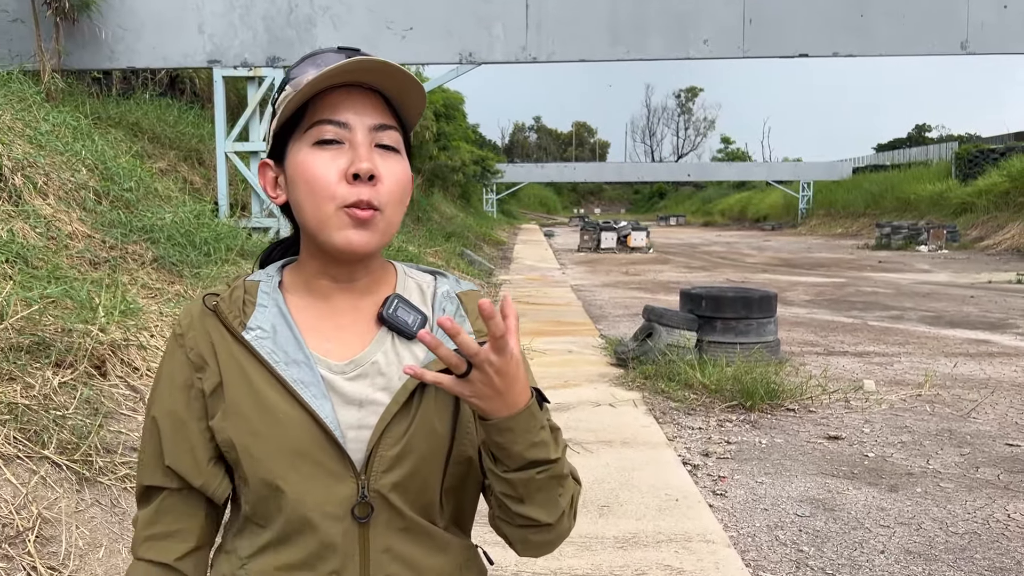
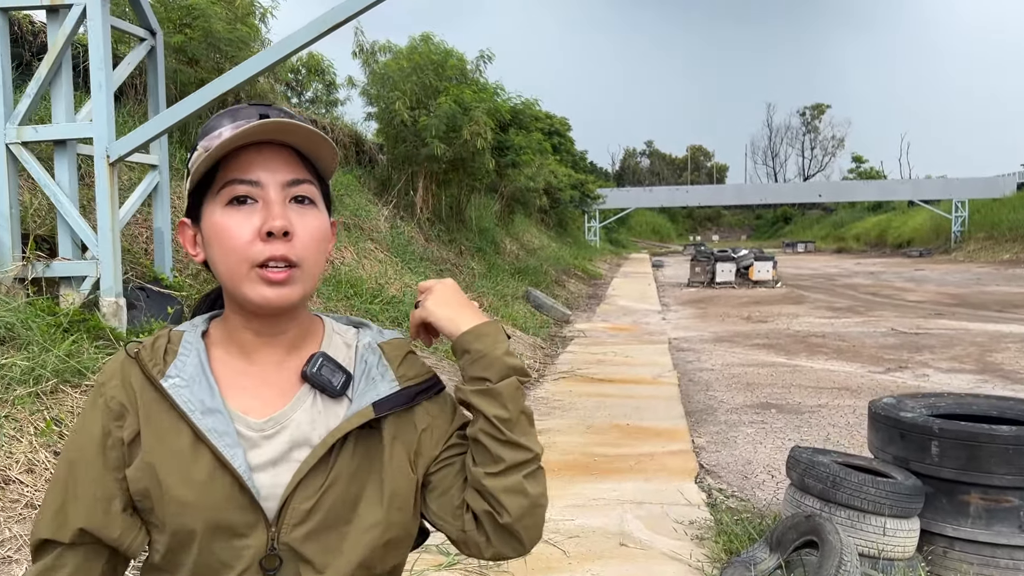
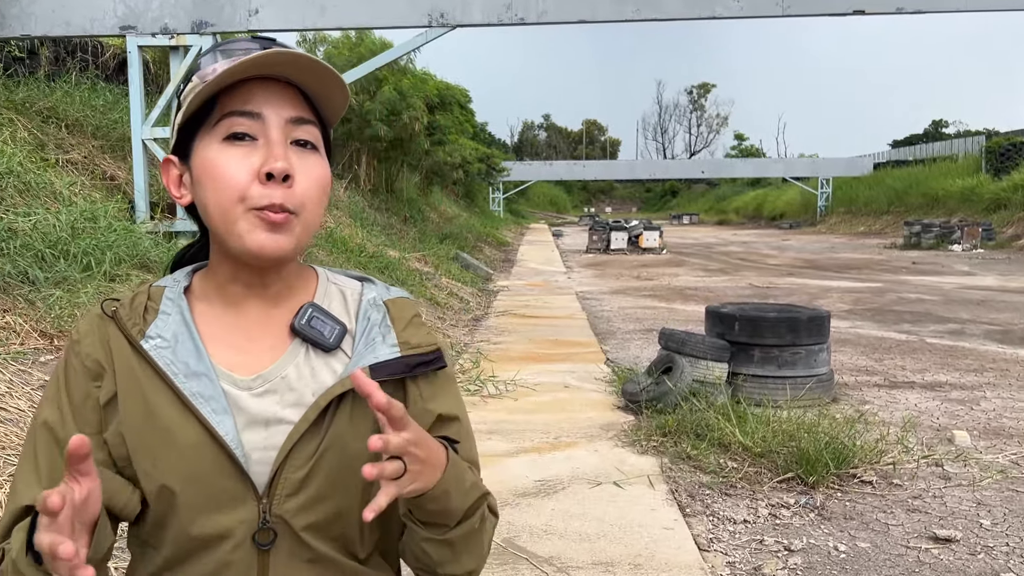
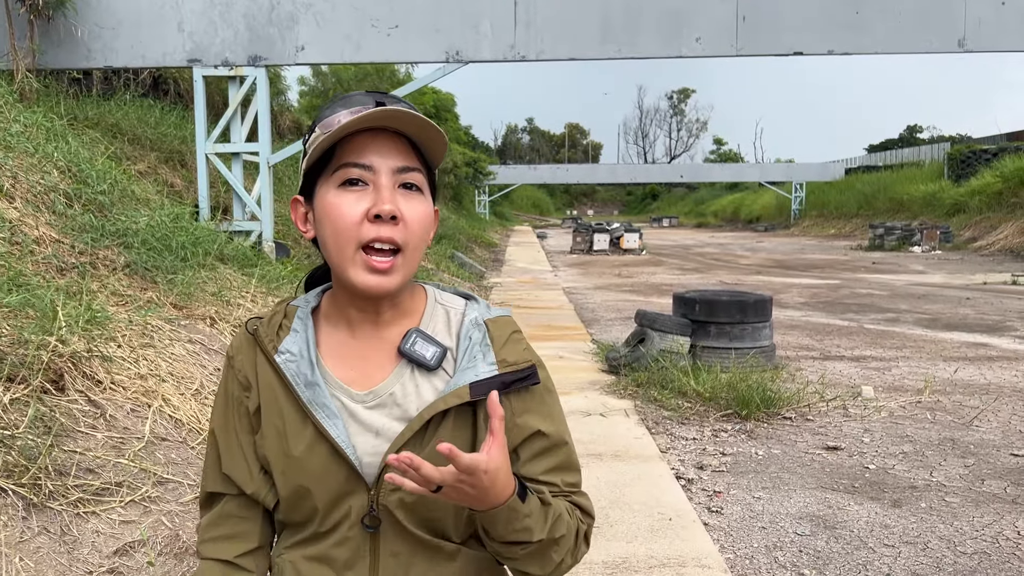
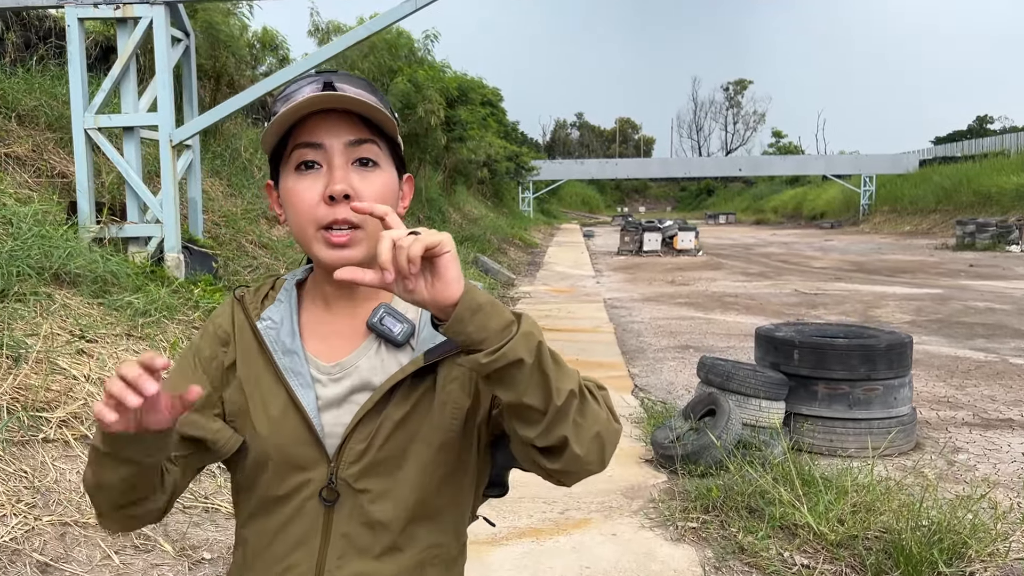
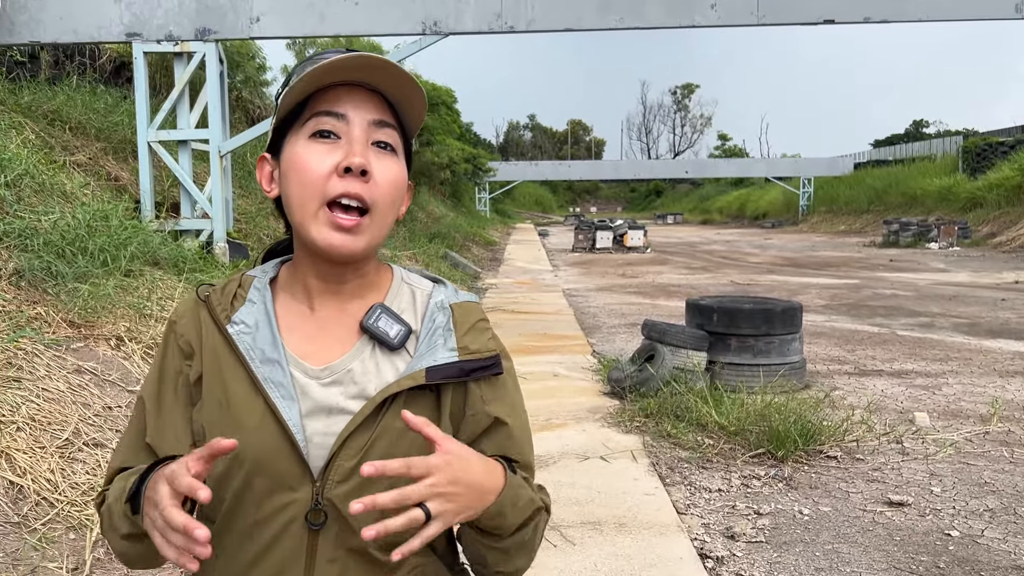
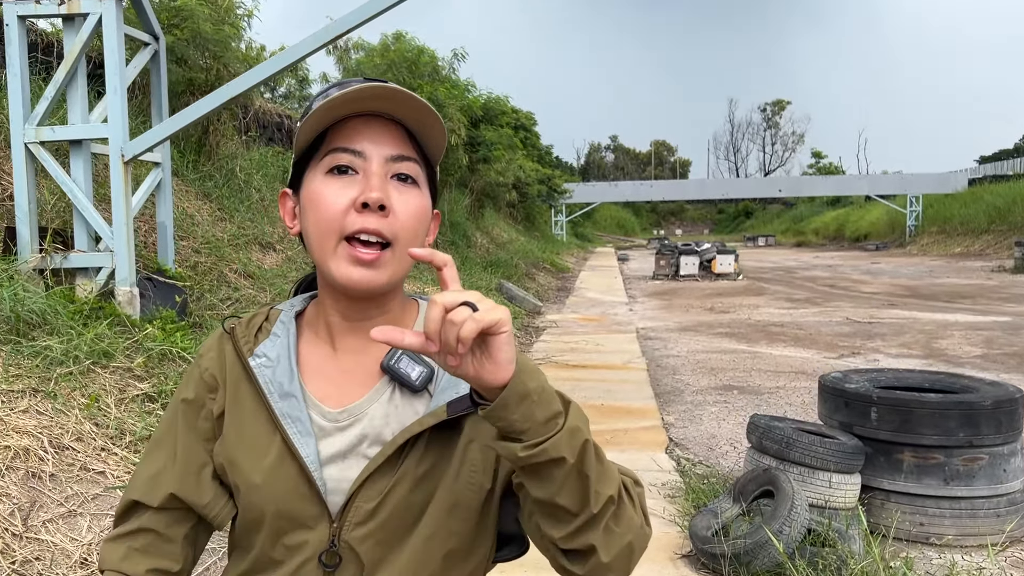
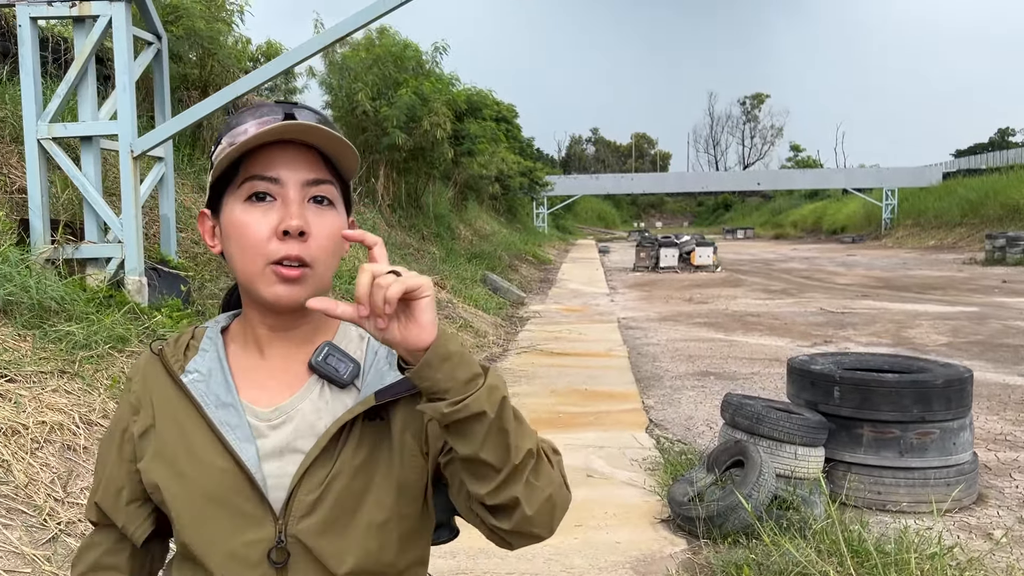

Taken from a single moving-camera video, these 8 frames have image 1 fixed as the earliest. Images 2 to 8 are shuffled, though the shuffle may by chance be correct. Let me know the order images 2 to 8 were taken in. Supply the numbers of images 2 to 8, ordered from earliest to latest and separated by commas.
4, 6, 3, 5, 8, 7, 2
